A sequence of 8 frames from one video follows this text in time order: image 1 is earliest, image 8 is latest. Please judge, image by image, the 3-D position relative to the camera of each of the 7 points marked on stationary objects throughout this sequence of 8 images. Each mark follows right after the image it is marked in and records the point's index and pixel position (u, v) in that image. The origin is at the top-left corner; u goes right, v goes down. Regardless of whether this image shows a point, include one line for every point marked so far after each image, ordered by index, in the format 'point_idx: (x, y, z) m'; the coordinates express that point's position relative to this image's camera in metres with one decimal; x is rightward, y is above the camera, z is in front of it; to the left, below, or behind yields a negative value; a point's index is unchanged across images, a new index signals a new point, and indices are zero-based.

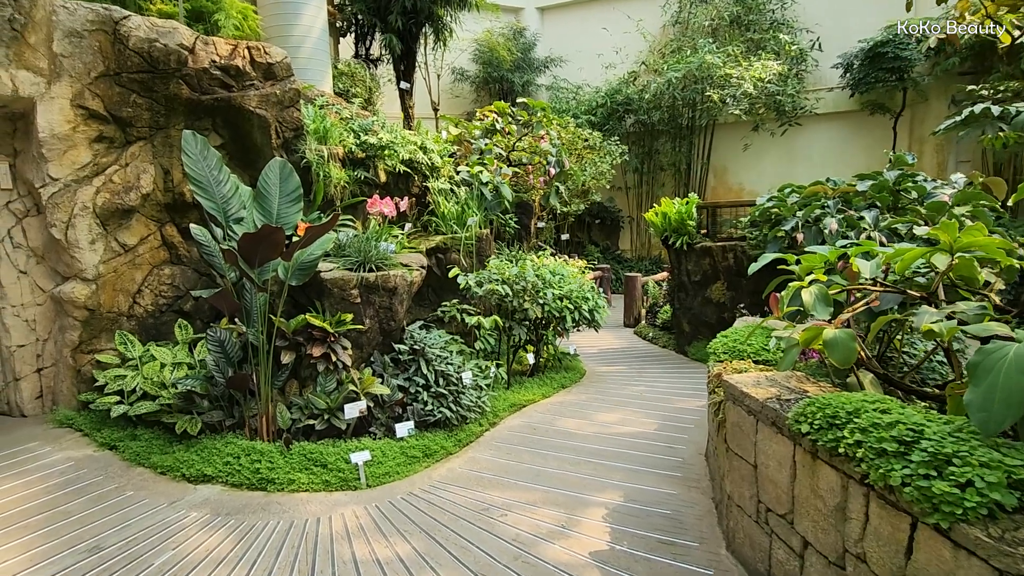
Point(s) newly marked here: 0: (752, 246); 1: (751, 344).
0: (+2.3, +0.4, +5.2) m
1: (+1.2, -0.3, +2.8) m
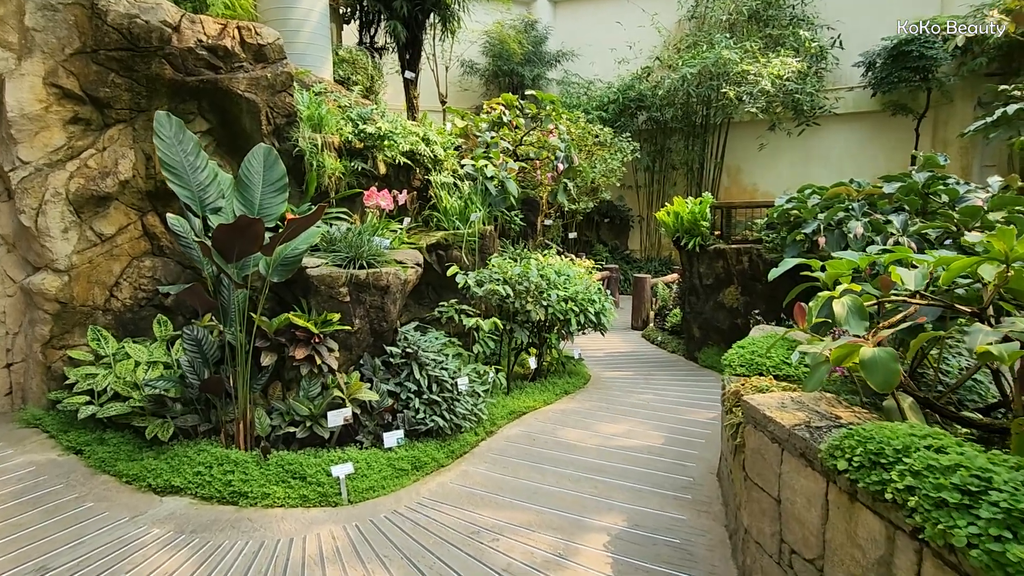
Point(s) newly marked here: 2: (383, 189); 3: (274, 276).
0: (+2.4, +0.4, +5.0) m
1: (+1.2, -0.3, +2.6) m
2: (-1.0, +0.8, +4.1) m
3: (-1.1, +0.1, +2.6) m
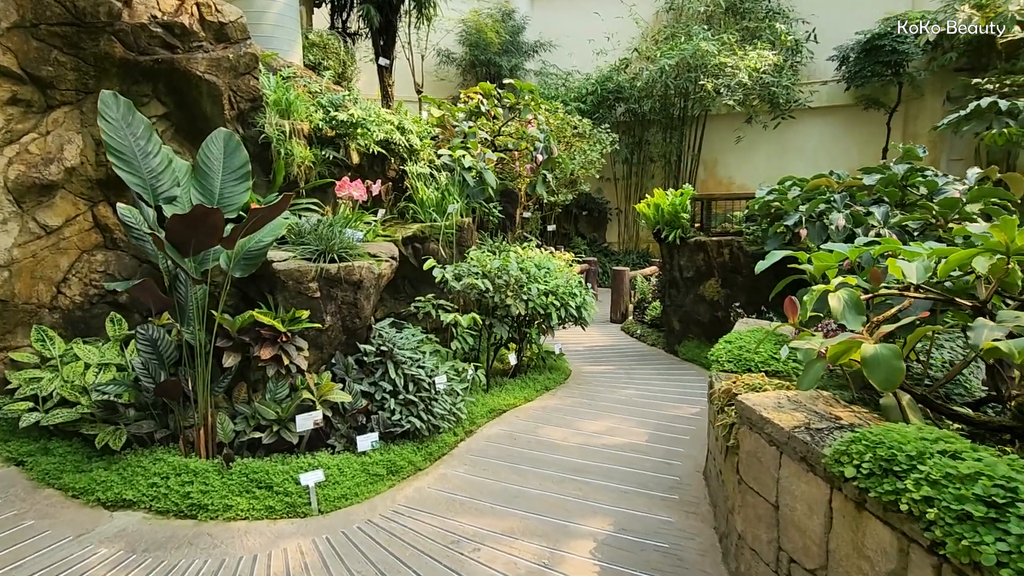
0: (+2.2, +0.4, +4.9) m
1: (+1.1, -0.3, +2.5) m
2: (-1.1, +0.8, +3.9) m
3: (-1.2, +0.1, +2.4) m
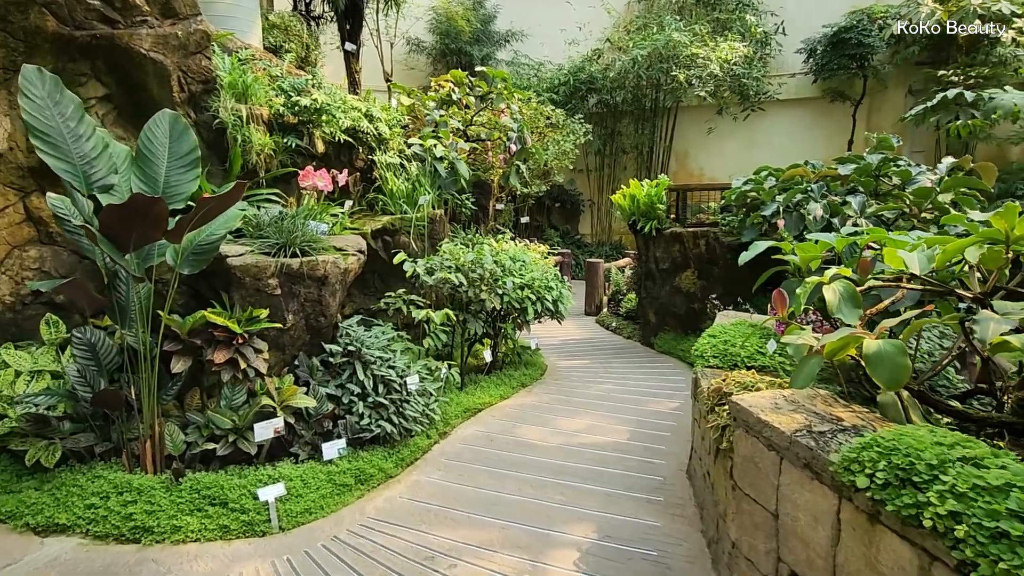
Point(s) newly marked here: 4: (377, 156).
0: (+1.9, +0.5, +4.9) m
1: (+1.0, -0.3, +2.4) m
2: (-1.3, +0.8, +3.7) m
3: (-1.3, +0.1, +2.2) m
4: (-1.2, +1.2, +4.8) m
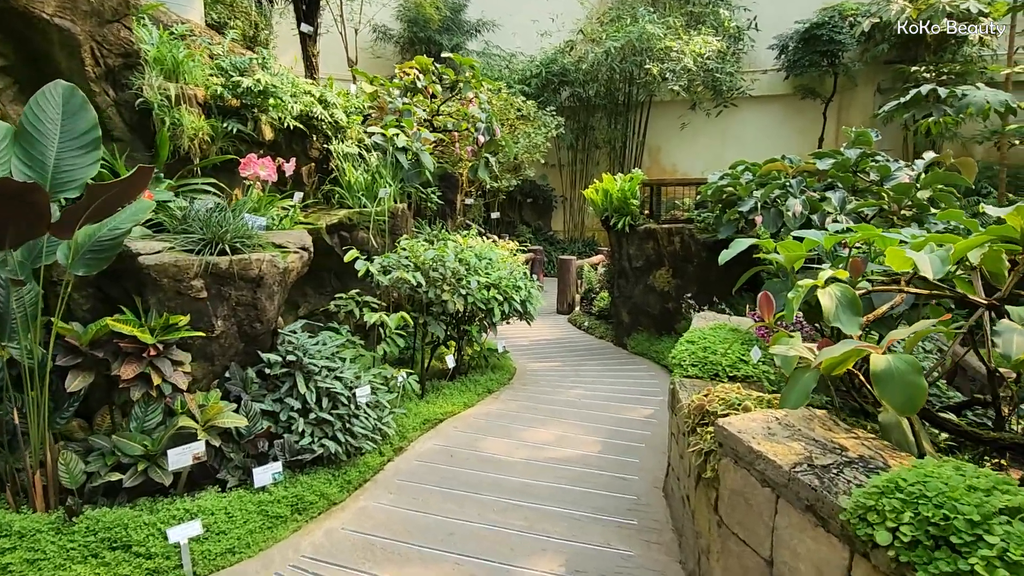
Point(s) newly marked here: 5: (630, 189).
0: (+1.6, +0.5, +4.7) m
1: (+0.9, -0.3, +2.2) m
2: (-1.5, +0.8, +3.4) m
3: (-1.5, +0.1, +1.8) m
4: (-1.5, +1.2, +4.4) m
5: (+1.1, +1.0, +5.2) m
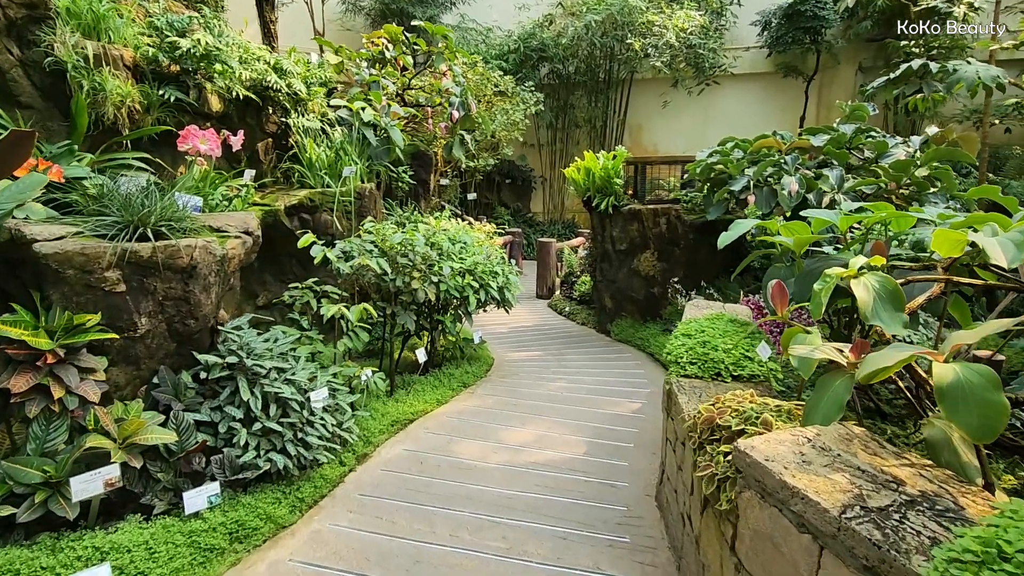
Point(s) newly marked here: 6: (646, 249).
0: (+1.4, +0.6, +4.4) m
1: (+0.8, -0.2, +1.9) m
2: (-1.7, +0.9, +3.0) m
3: (-1.5, +0.1, +1.5) m
4: (-1.7, +1.3, +4.0) m
5: (+0.9, +1.1, +4.9) m
6: (+1.2, +0.3, +4.8) m
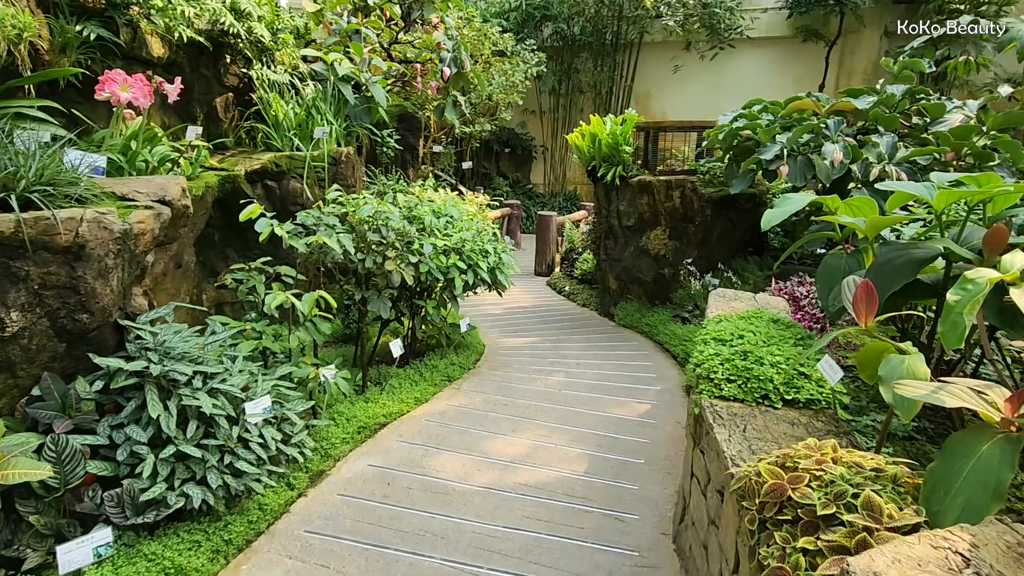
0: (+1.4, +0.8, +3.9) m
1: (+0.7, -0.2, +1.5) m
2: (-1.7, +1.0, +2.5) m
3: (-1.6, +0.1, +1.0) m
4: (-1.7, +1.4, +3.5) m
5: (+0.9, +1.3, +4.4) m
6: (+1.1, +0.5, +4.3) m
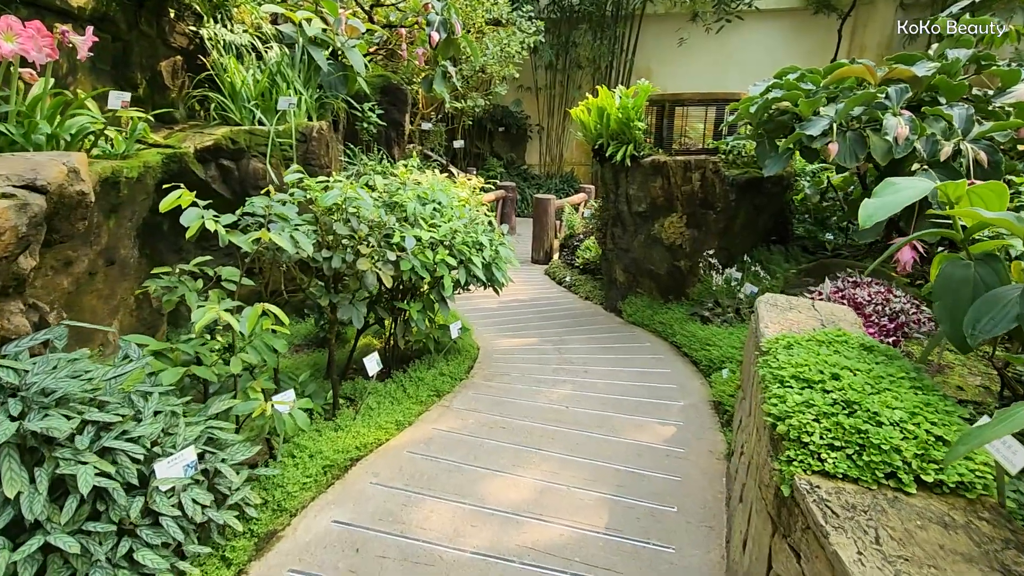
0: (+1.4, +0.8, +3.5) m
1: (+0.7, -0.3, +1.0) m
2: (-1.7, +1.0, +1.9) m
3: (-1.6, 0.0, +0.5) m
4: (-1.7, +1.4, +3.0) m
5: (+0.9, +1.3, +3.9) m
6: (+1.1, +0.5, +3.8) m
